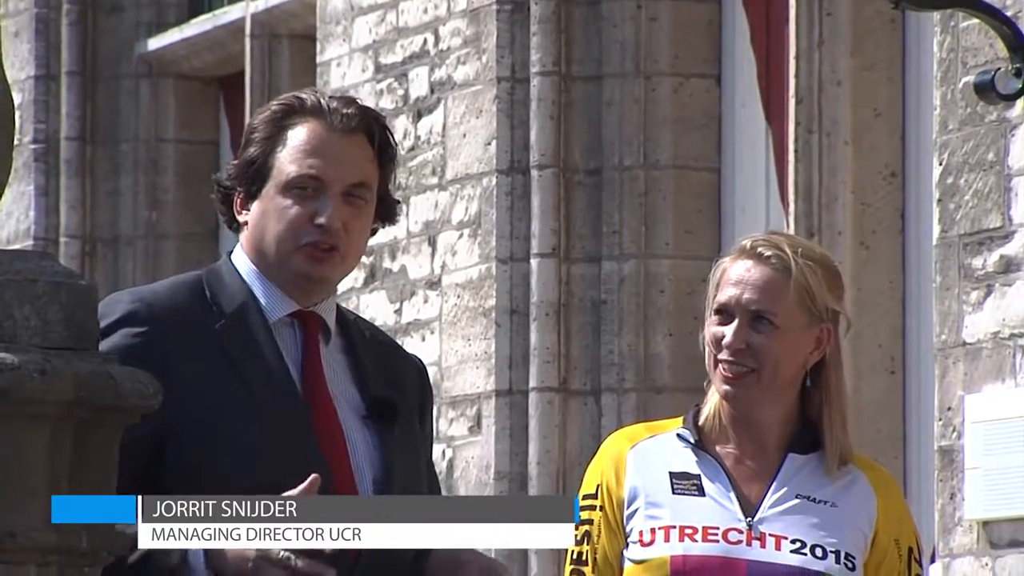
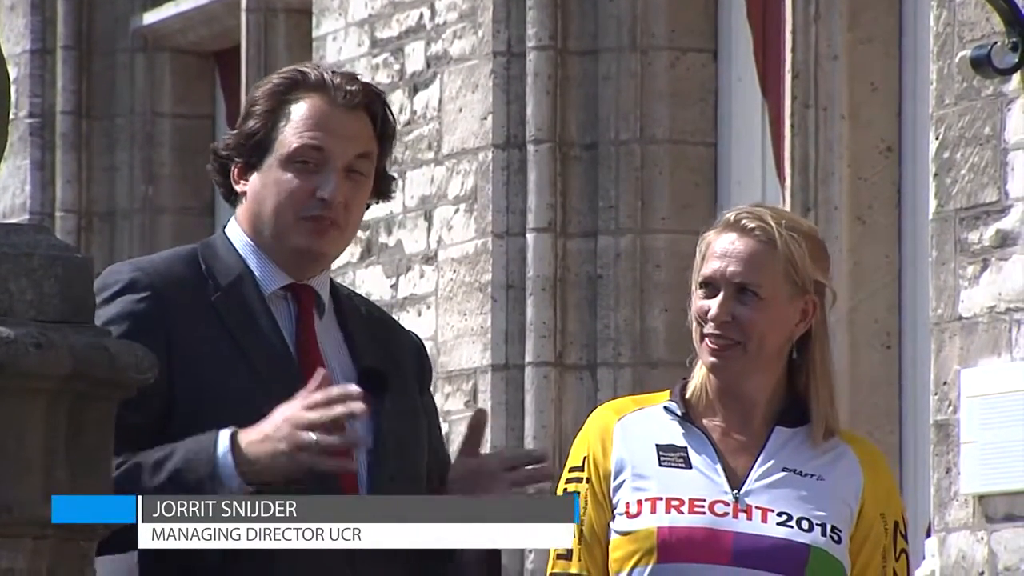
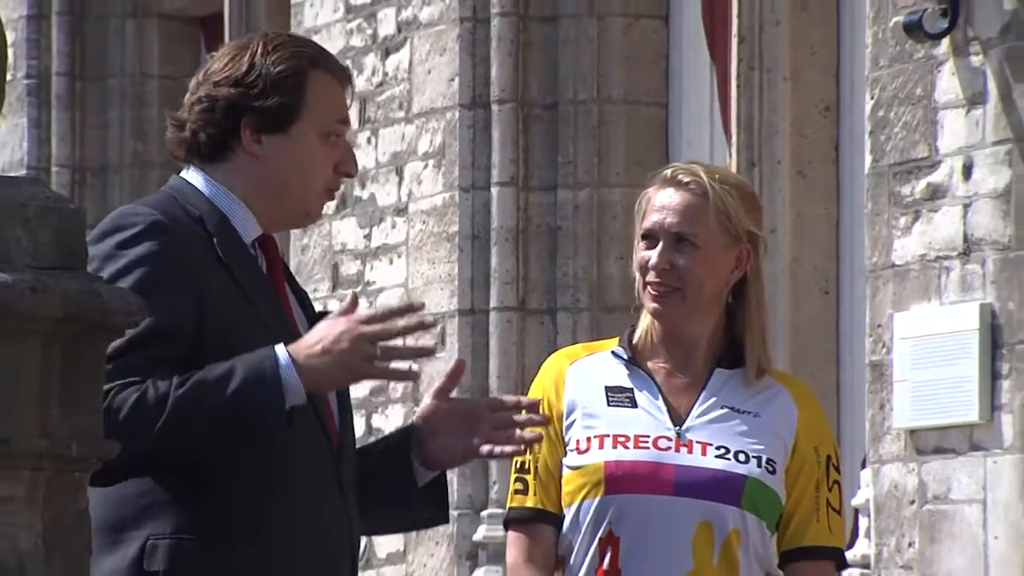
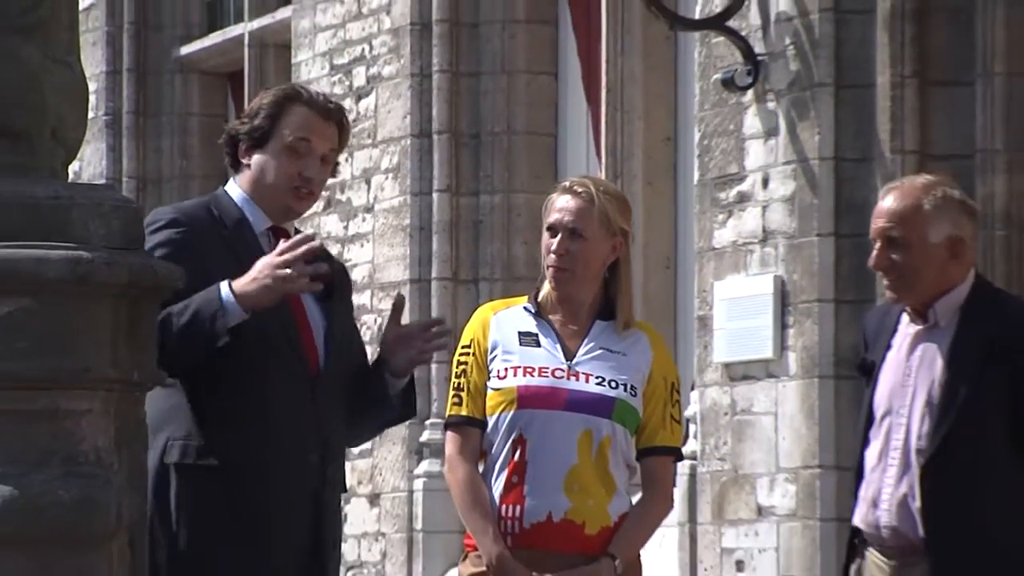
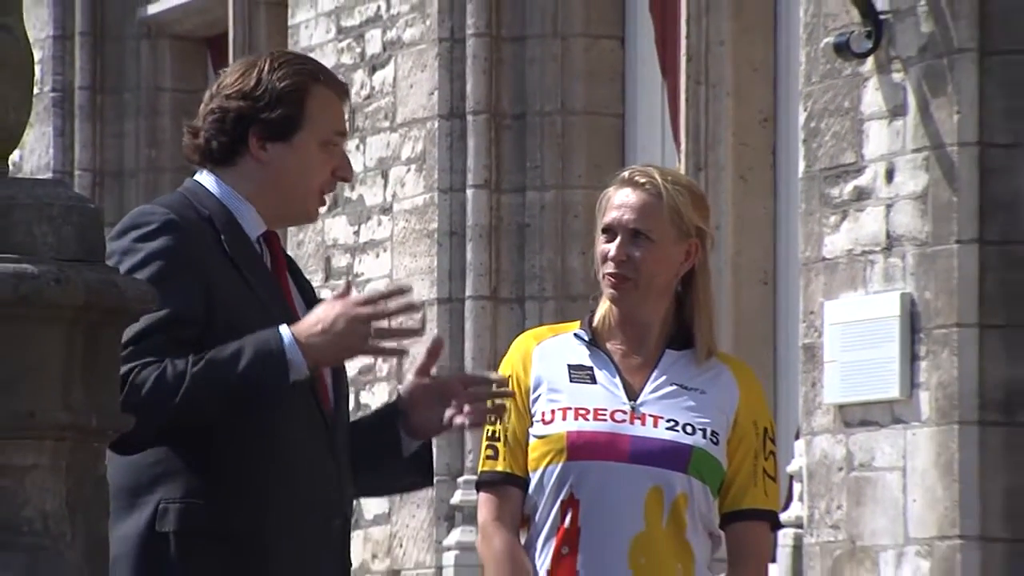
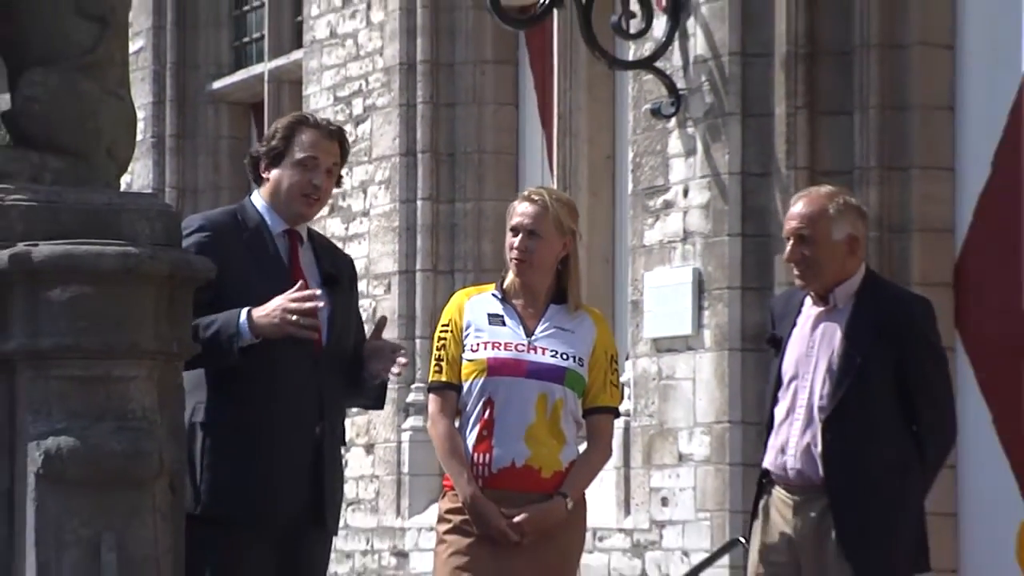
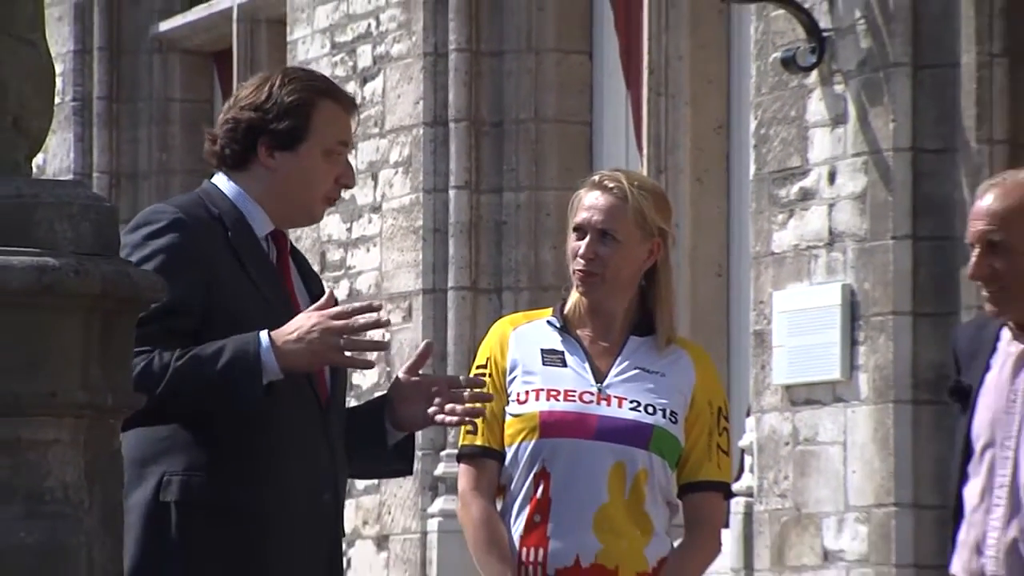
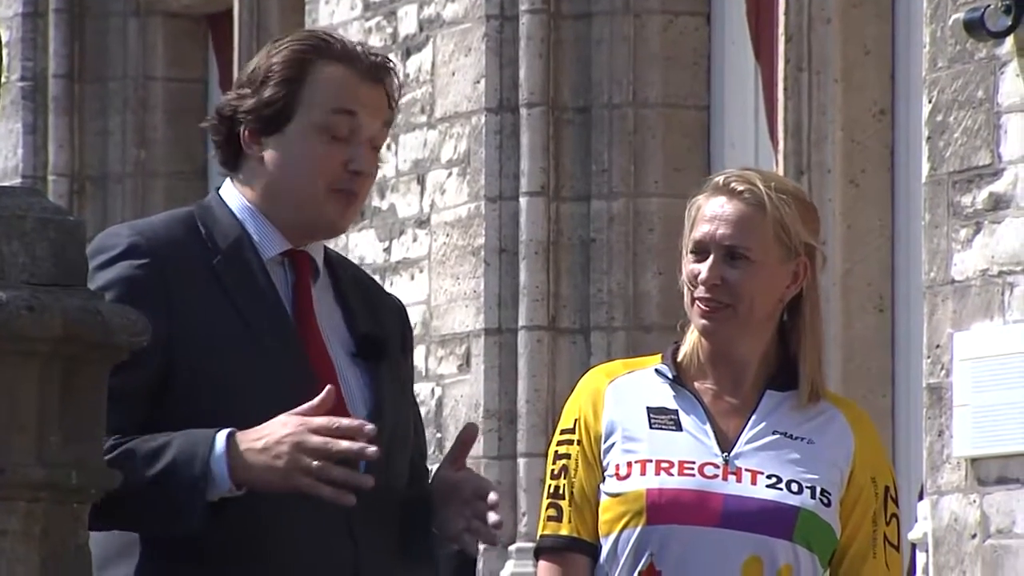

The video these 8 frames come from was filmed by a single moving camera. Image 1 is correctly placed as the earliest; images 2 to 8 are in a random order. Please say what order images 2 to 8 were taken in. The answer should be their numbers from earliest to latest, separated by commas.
2, 8, 3, 5, 7, 4, 6
